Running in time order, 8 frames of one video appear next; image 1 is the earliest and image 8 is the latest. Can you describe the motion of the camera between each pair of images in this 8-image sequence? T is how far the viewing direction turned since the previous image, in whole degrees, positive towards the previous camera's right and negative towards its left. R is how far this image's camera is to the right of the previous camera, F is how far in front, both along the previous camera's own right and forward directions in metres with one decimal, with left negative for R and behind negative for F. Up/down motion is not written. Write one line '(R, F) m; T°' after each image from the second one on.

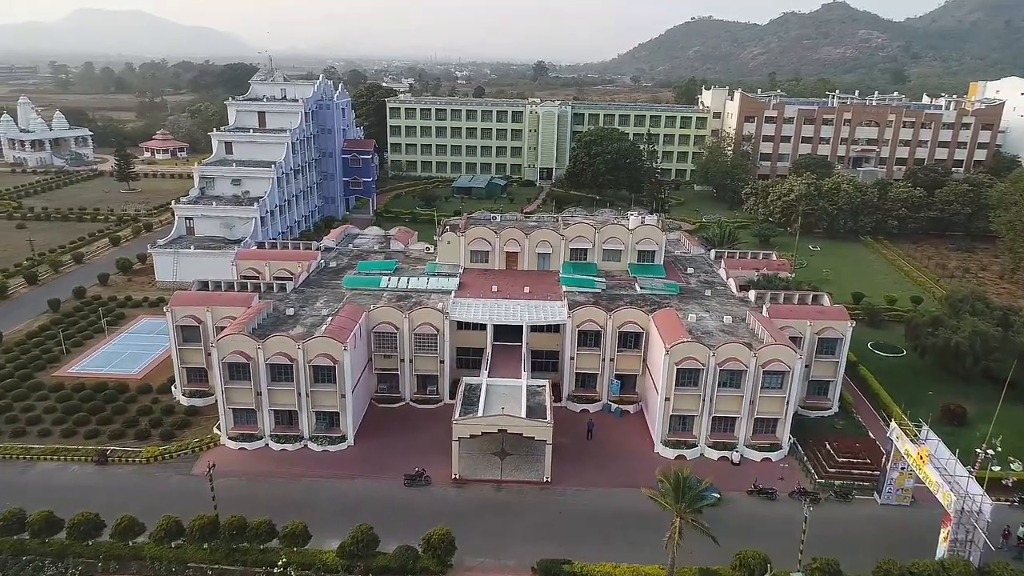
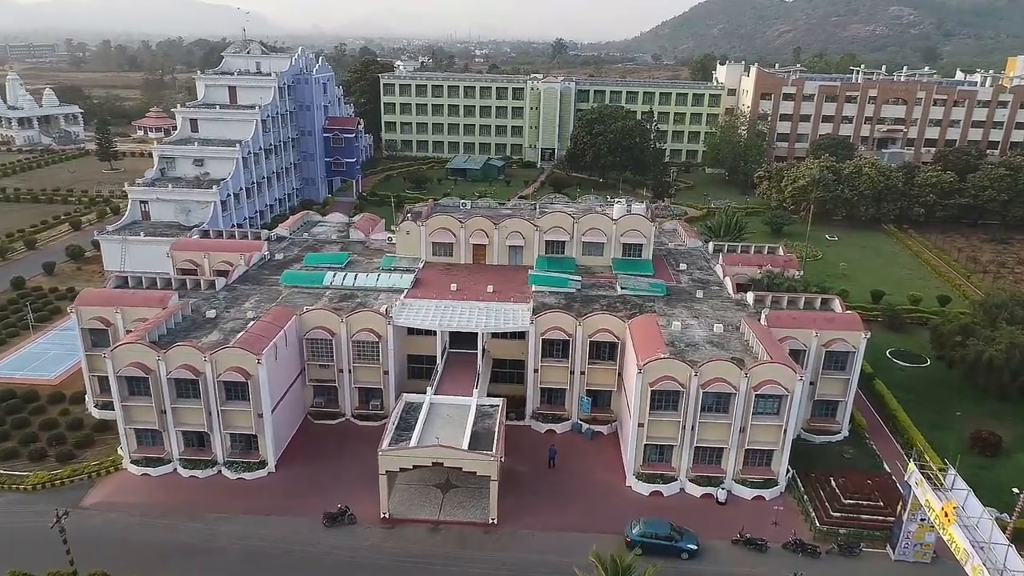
(+3.0, +5.5) m; -2°
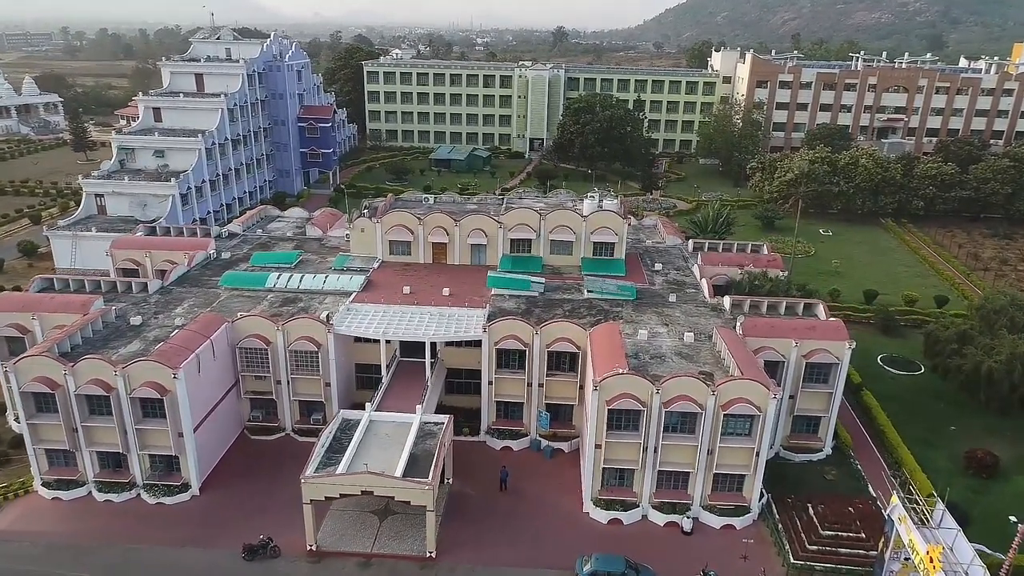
(+2.2, +2.9) m; 0°
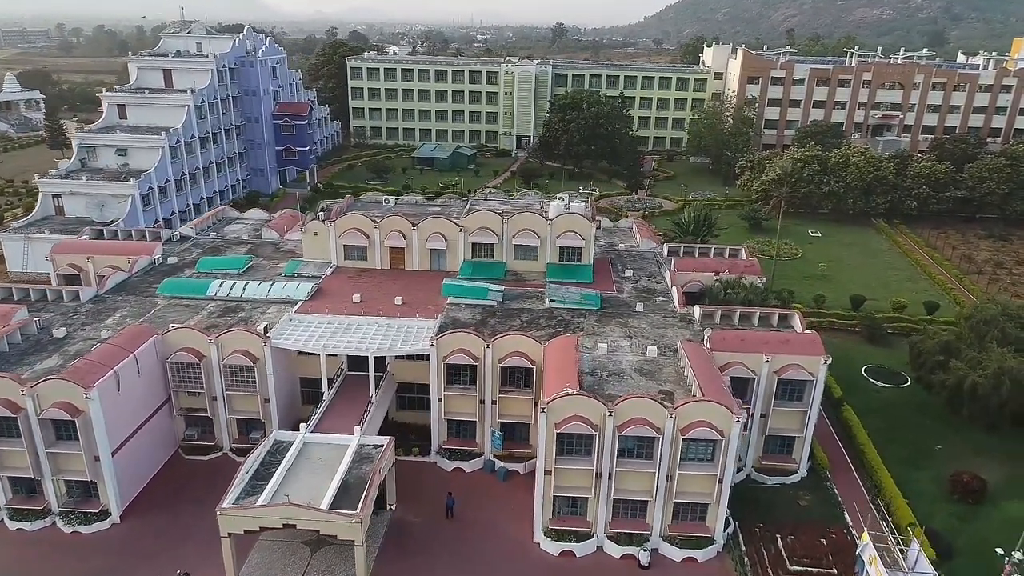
(+2.0, +2.2) m; 0°
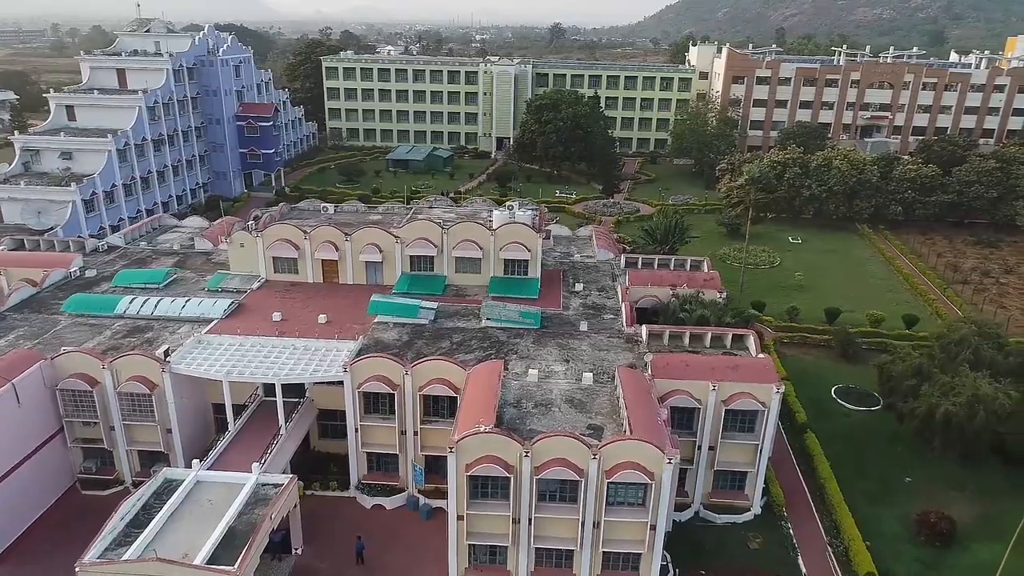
(+2.8, +2.6) m; 0°
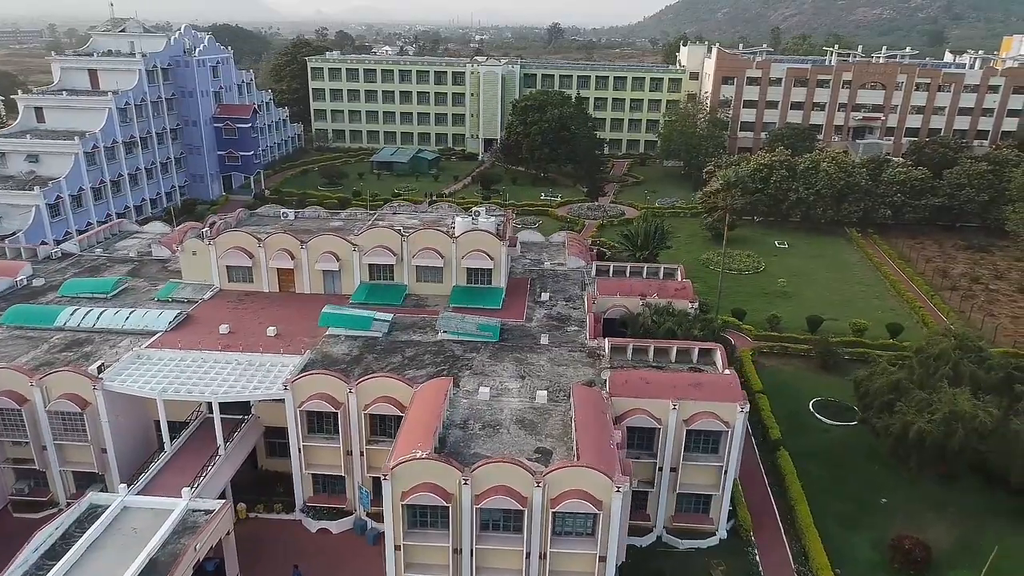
(+1.7, +1.4) m; 0°
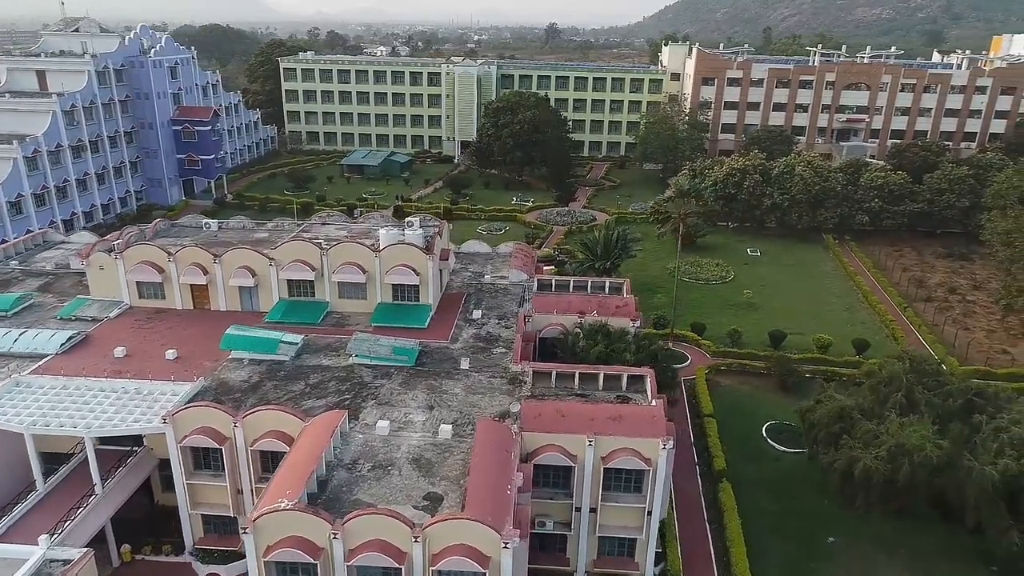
(+3.0, +2.2) m; 0°
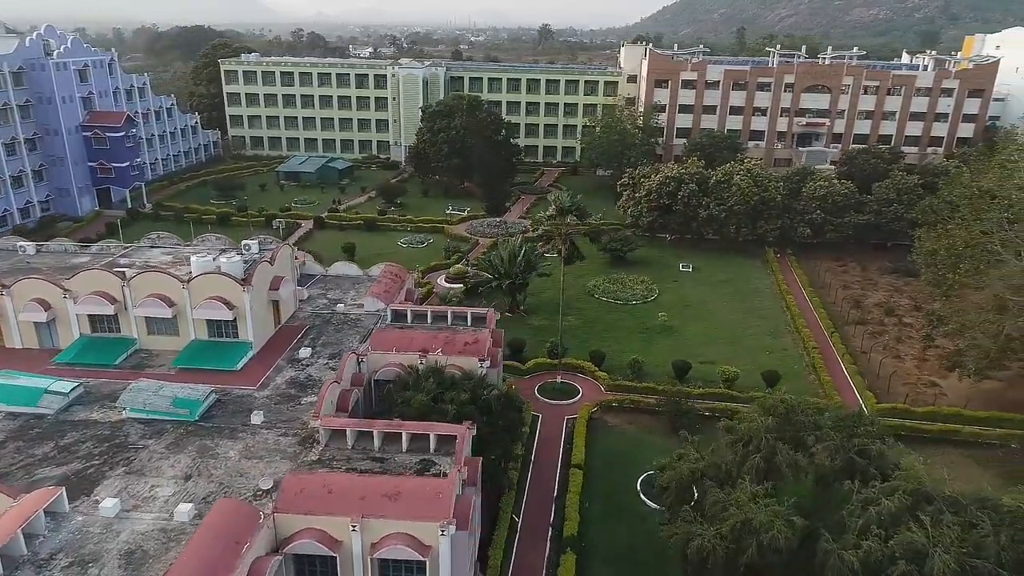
(+6.1, +3.7) m; 0°
